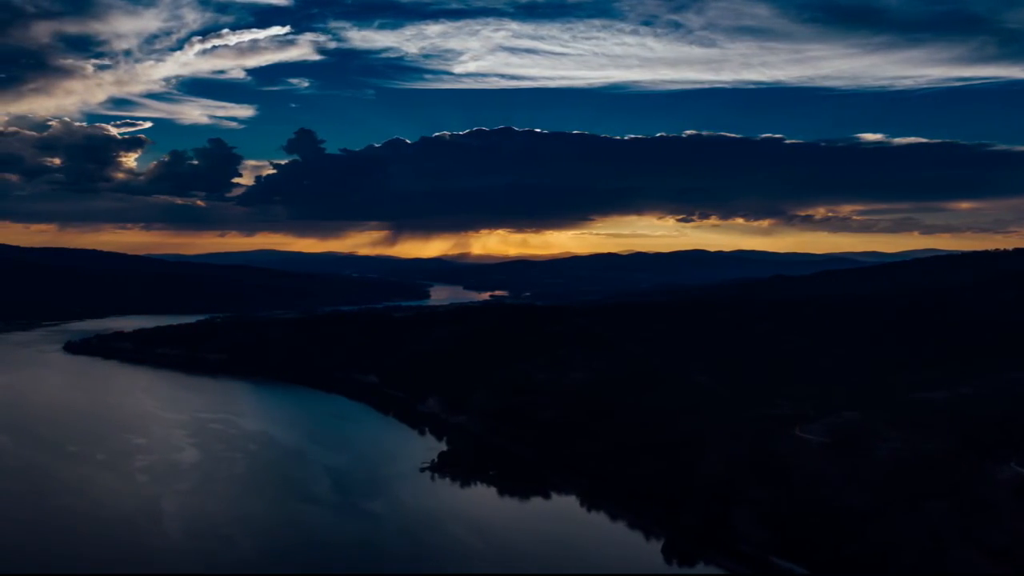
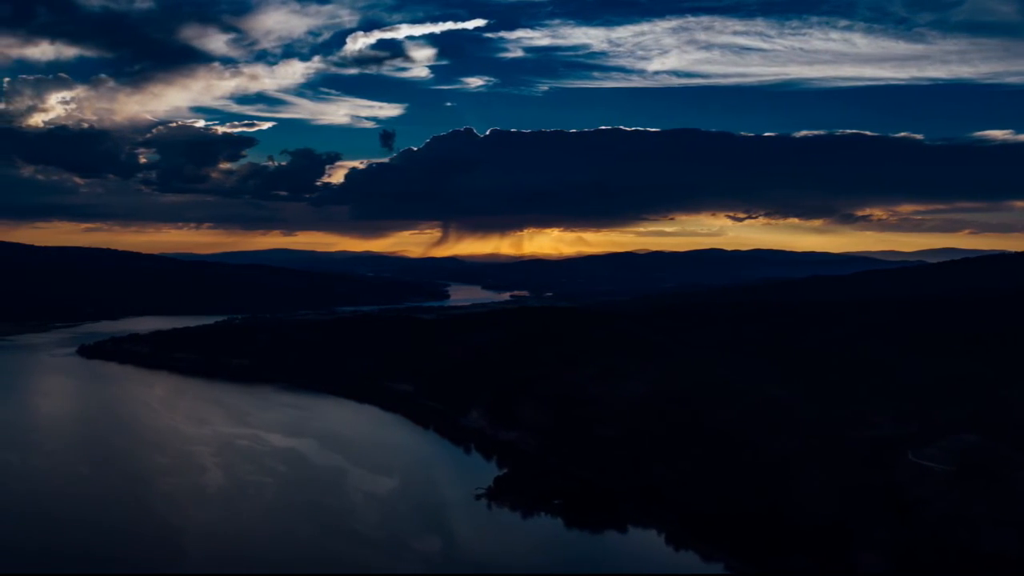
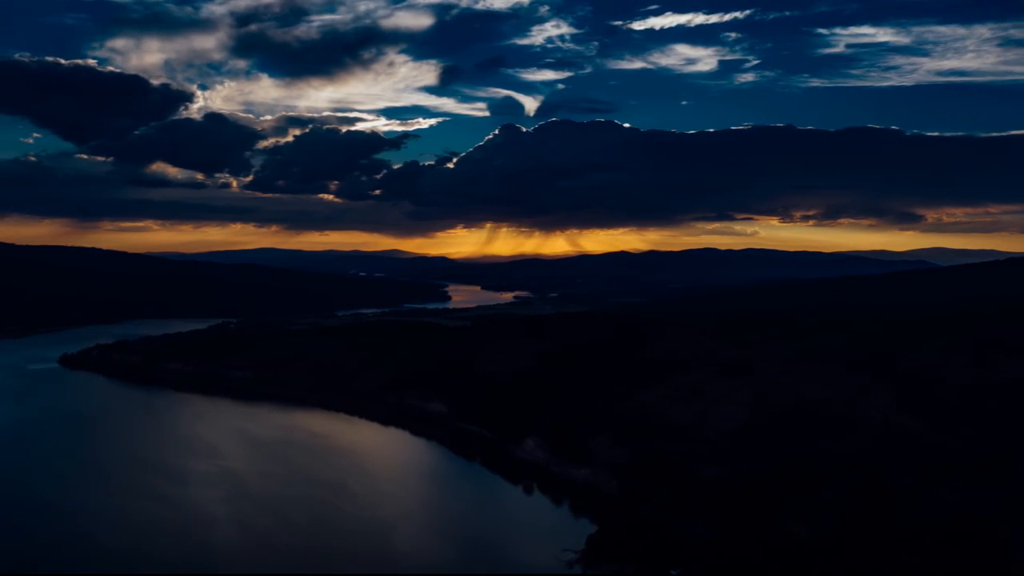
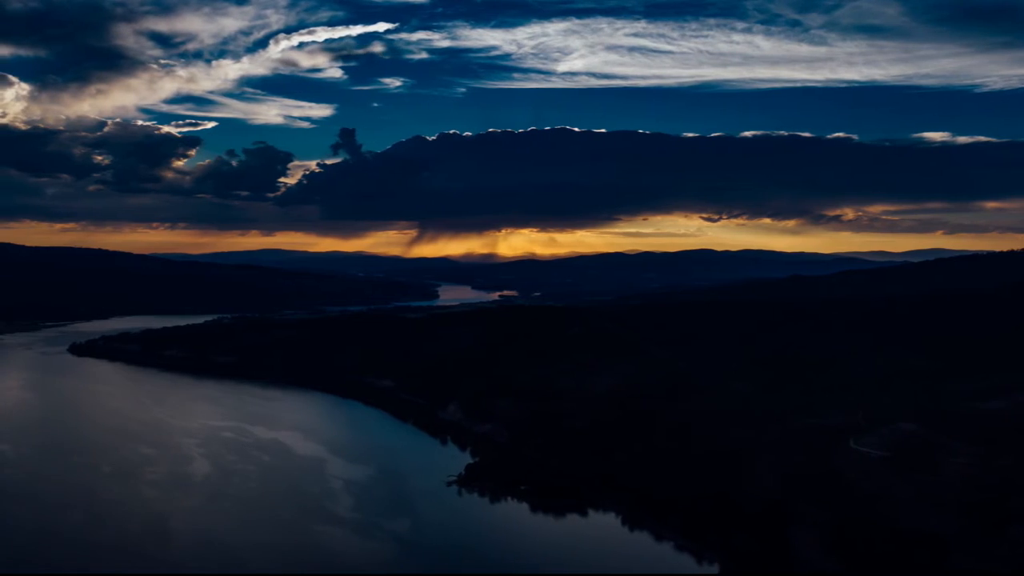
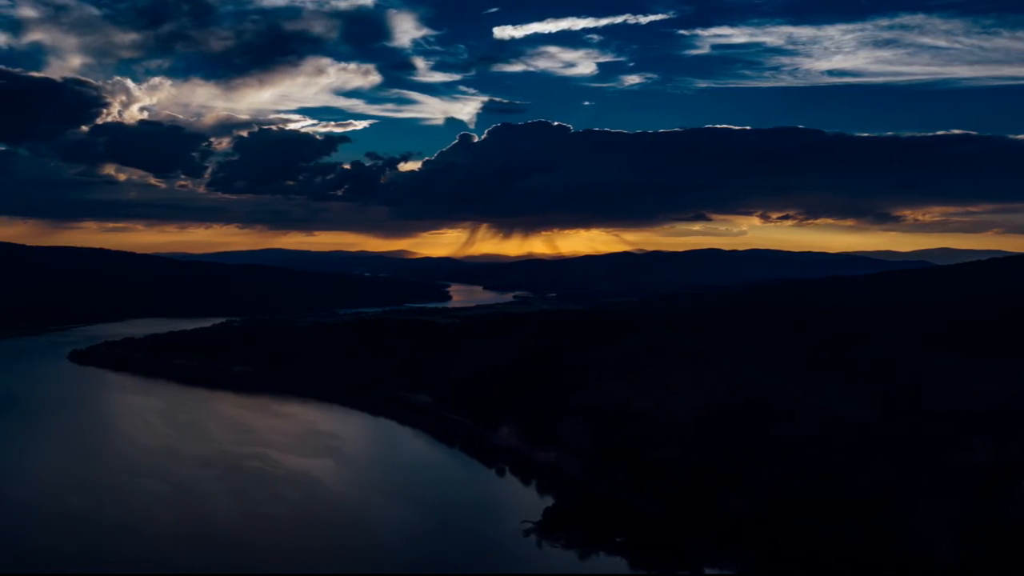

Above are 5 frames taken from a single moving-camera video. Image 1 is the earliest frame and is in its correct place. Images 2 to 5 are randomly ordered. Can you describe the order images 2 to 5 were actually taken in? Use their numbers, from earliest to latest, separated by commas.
4, 2, 5, 3
